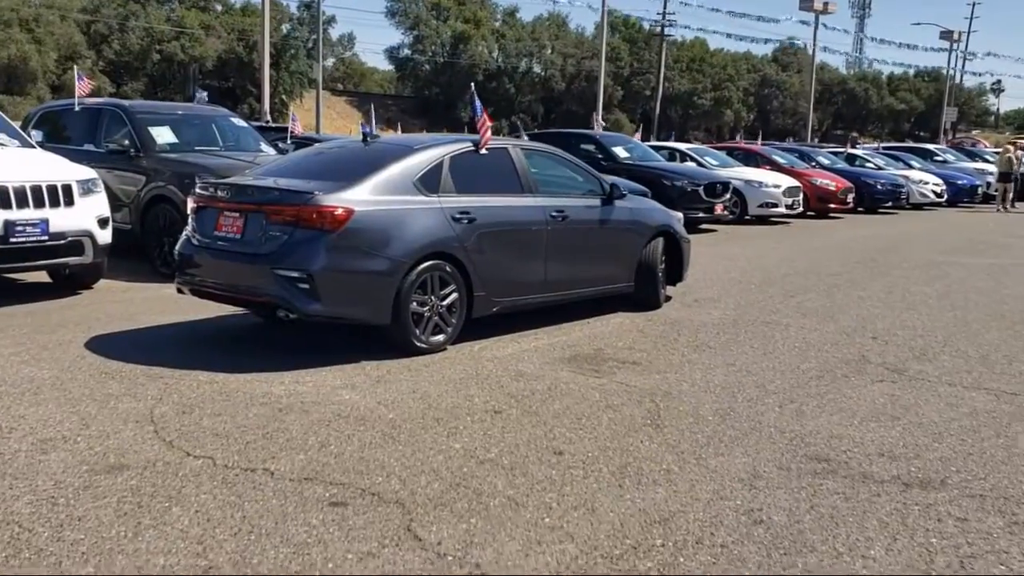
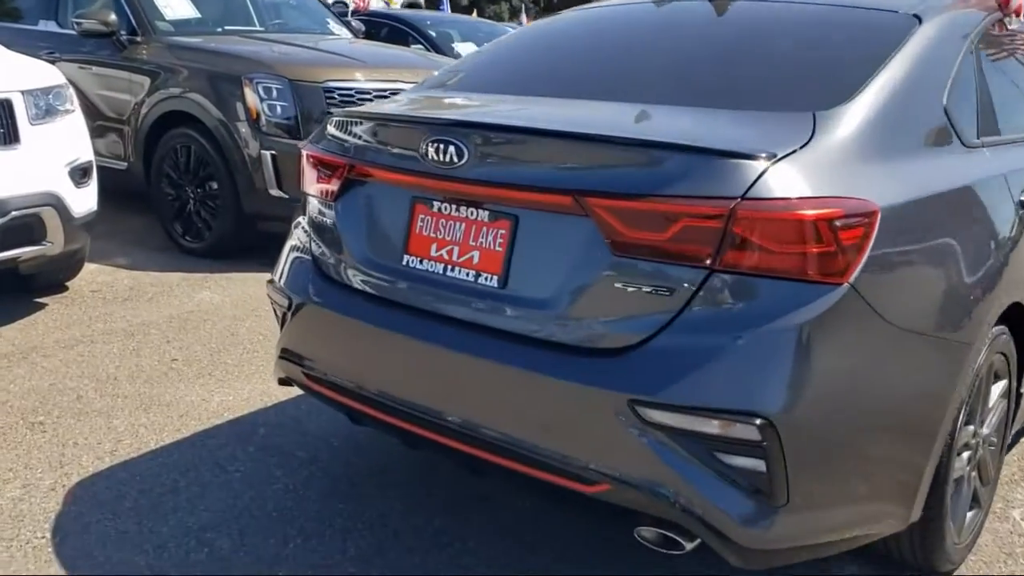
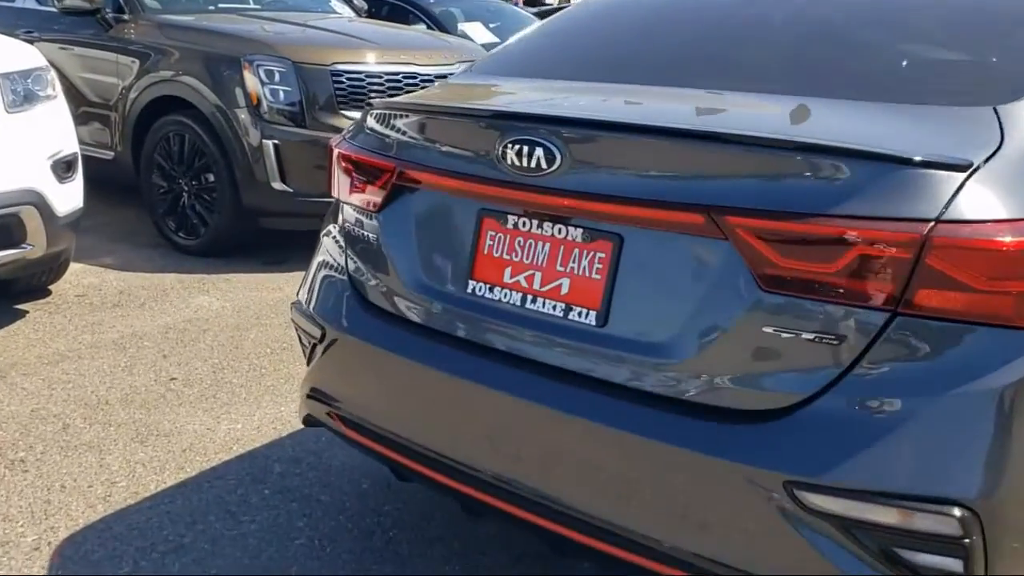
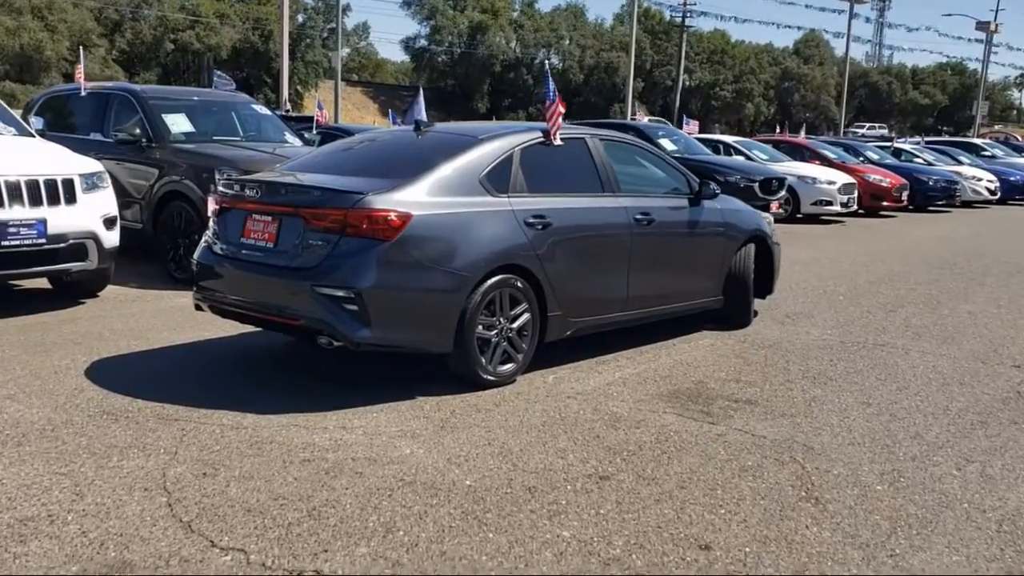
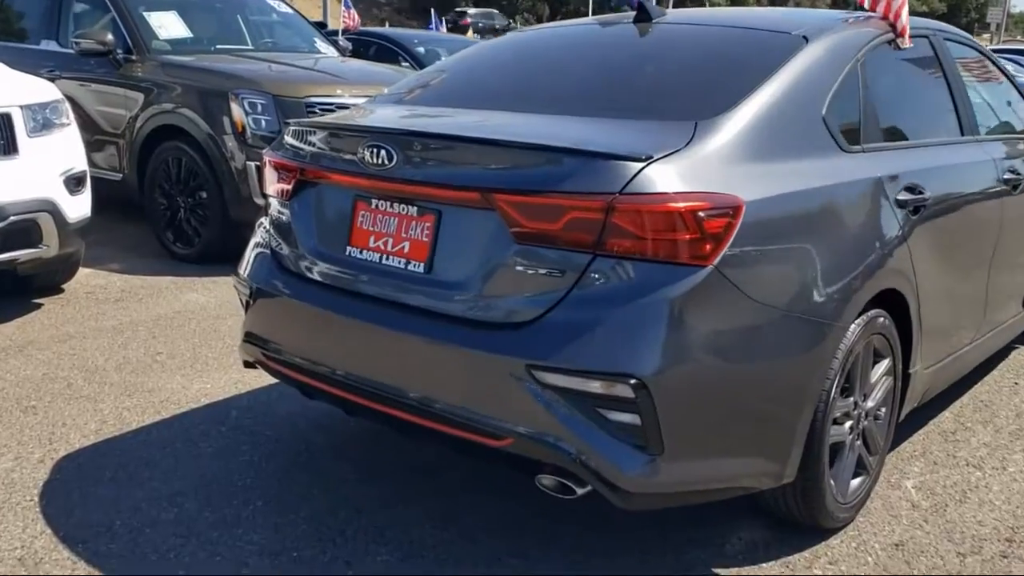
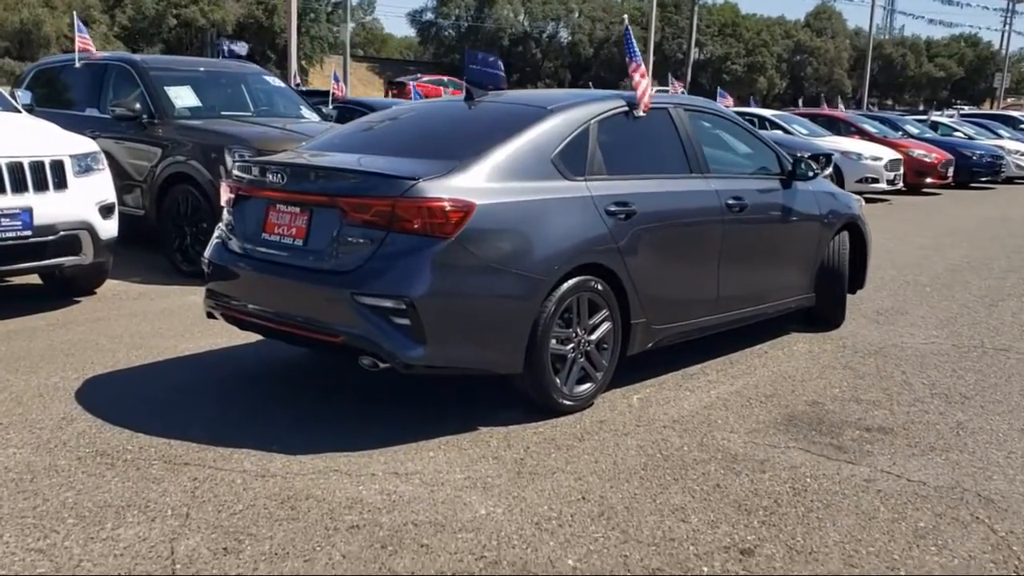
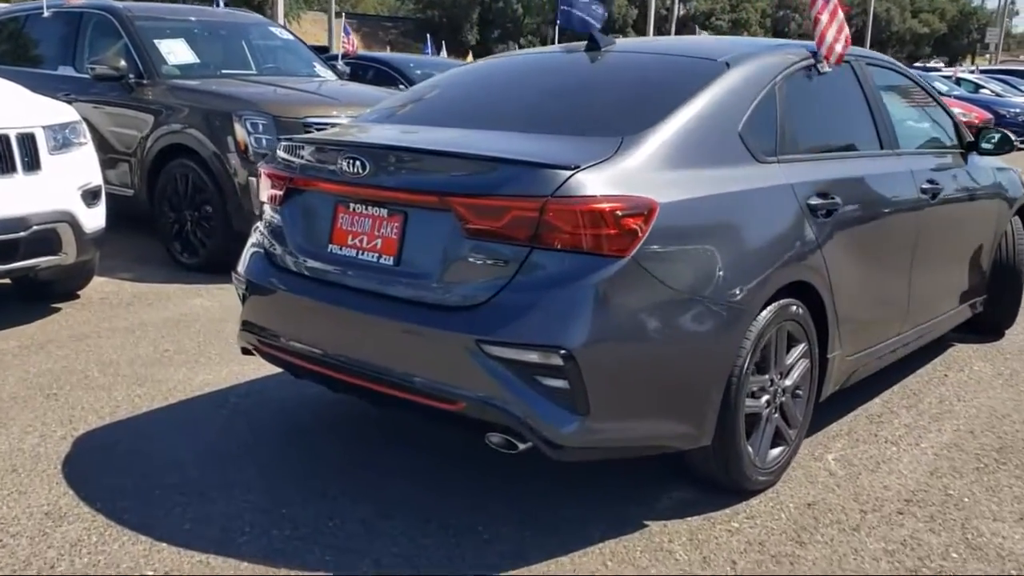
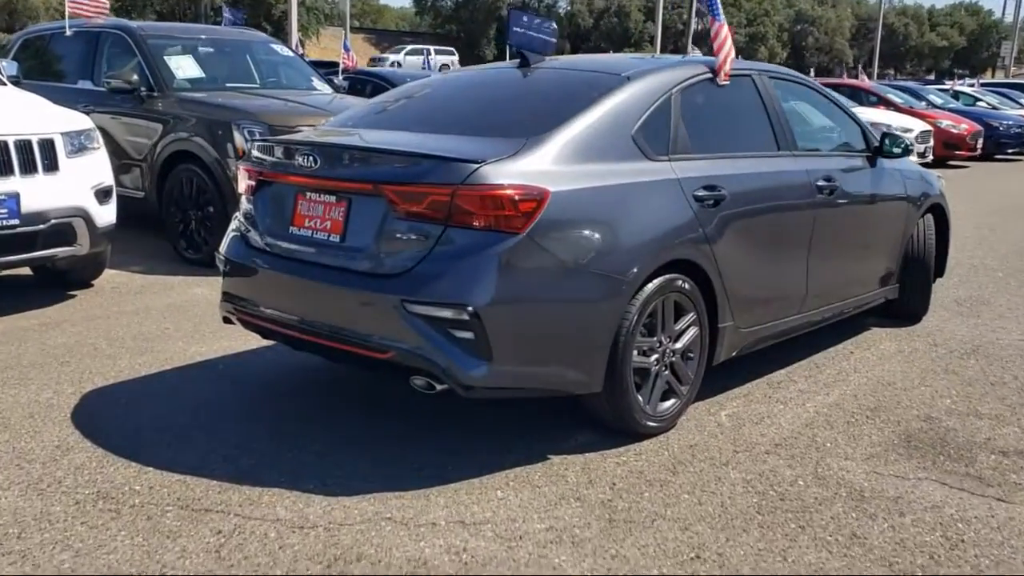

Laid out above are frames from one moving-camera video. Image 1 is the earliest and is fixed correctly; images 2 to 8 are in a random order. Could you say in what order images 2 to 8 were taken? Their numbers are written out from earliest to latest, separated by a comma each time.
4, 6, 8, 7, 5, 2, 3
